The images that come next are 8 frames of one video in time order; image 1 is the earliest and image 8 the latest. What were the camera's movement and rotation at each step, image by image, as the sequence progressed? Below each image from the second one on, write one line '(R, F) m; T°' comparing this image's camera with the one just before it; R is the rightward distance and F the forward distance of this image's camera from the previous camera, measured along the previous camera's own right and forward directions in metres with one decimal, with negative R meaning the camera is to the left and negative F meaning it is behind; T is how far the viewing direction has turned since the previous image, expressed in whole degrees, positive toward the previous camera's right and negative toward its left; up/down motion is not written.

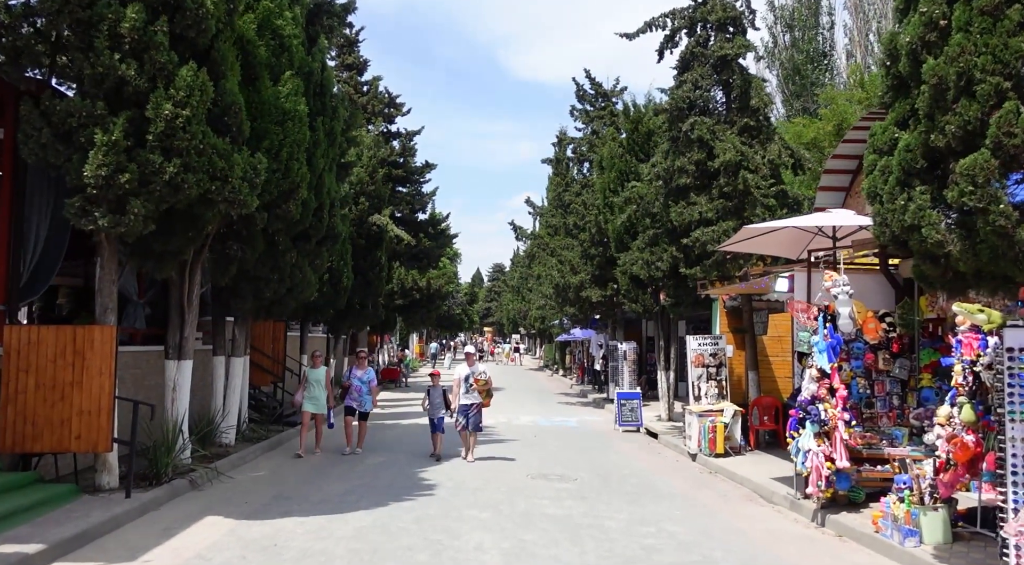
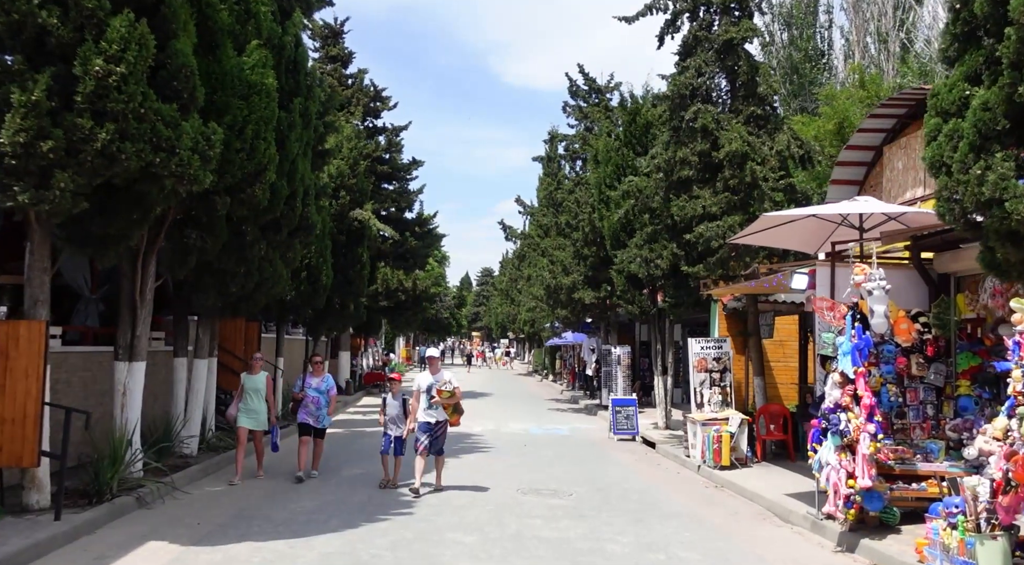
(0.0, +1.1) m; +1°
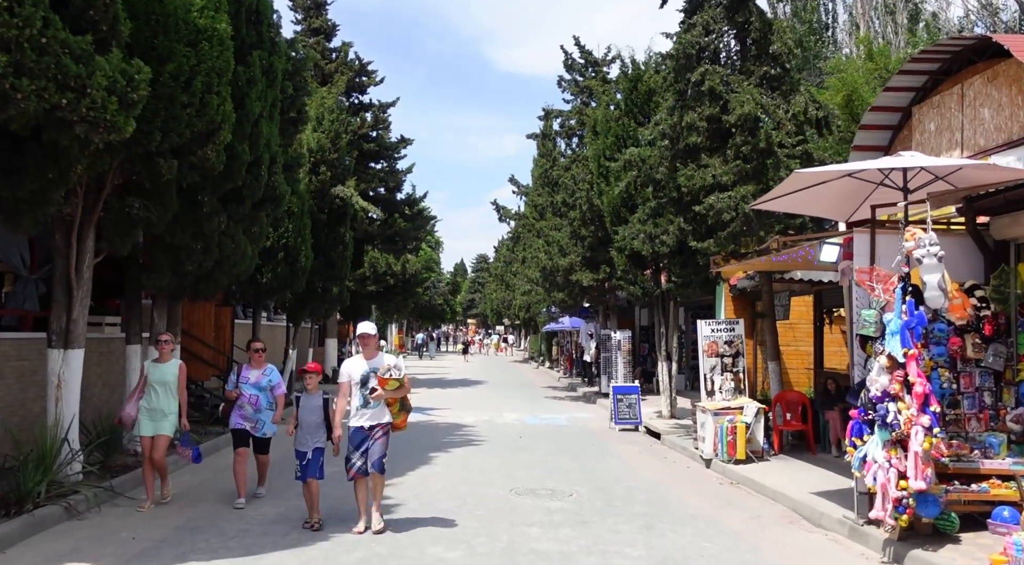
(+0.1, +1.2) m; 0°
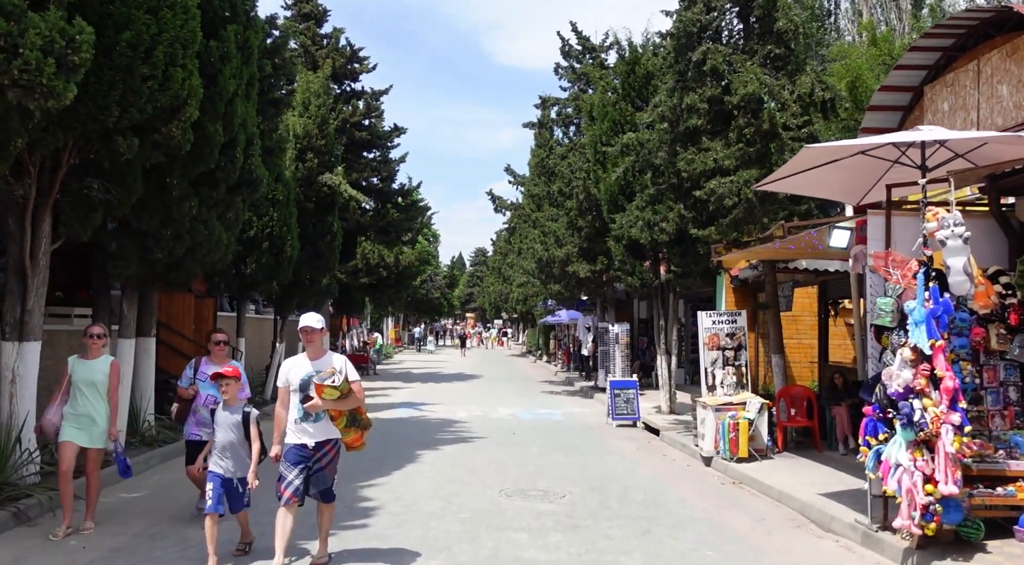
(+0.1, +0.6) m; 0°
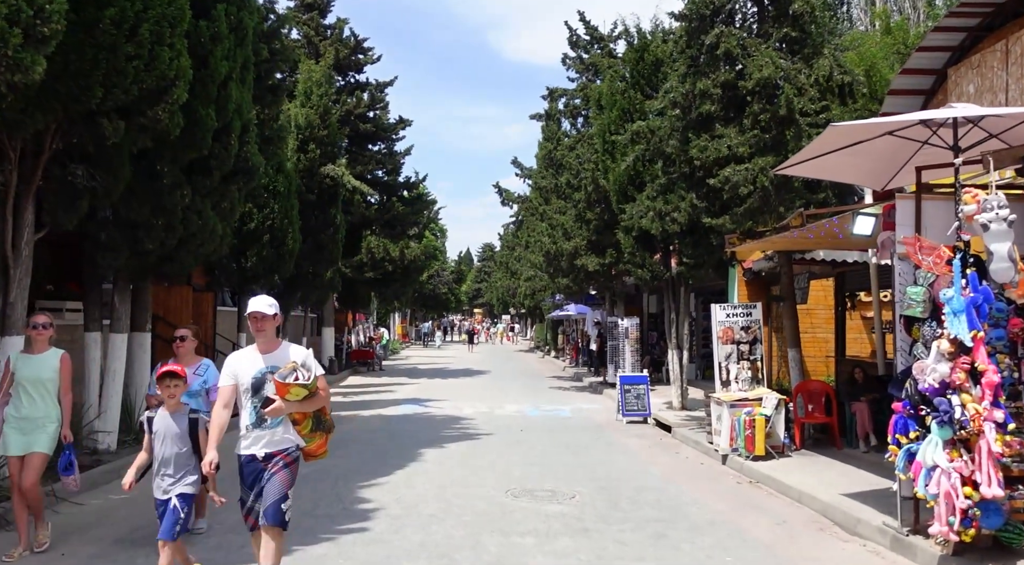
(0.0, +0.4) m; -1°
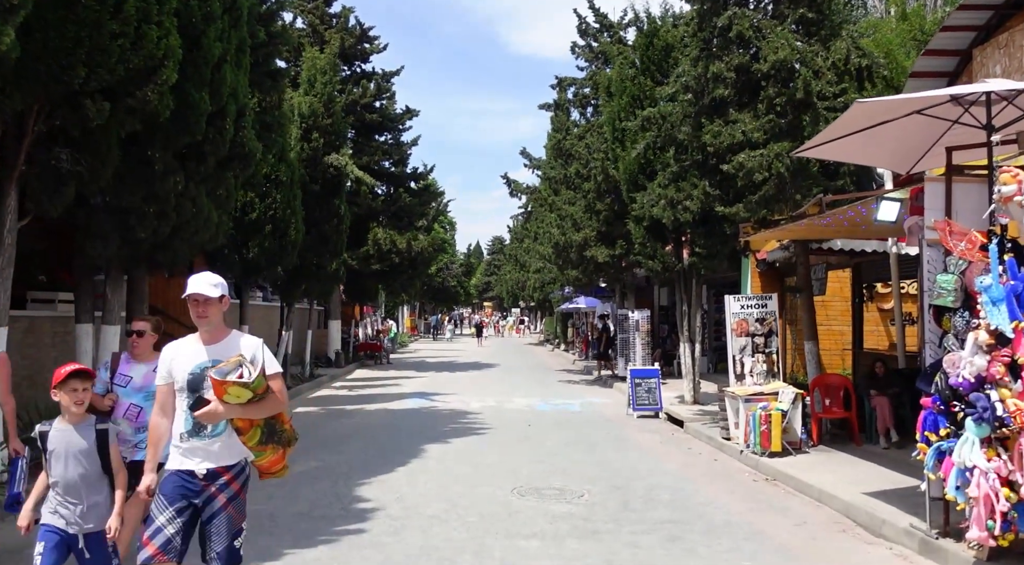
(+0.1, +0.4) m; -1°
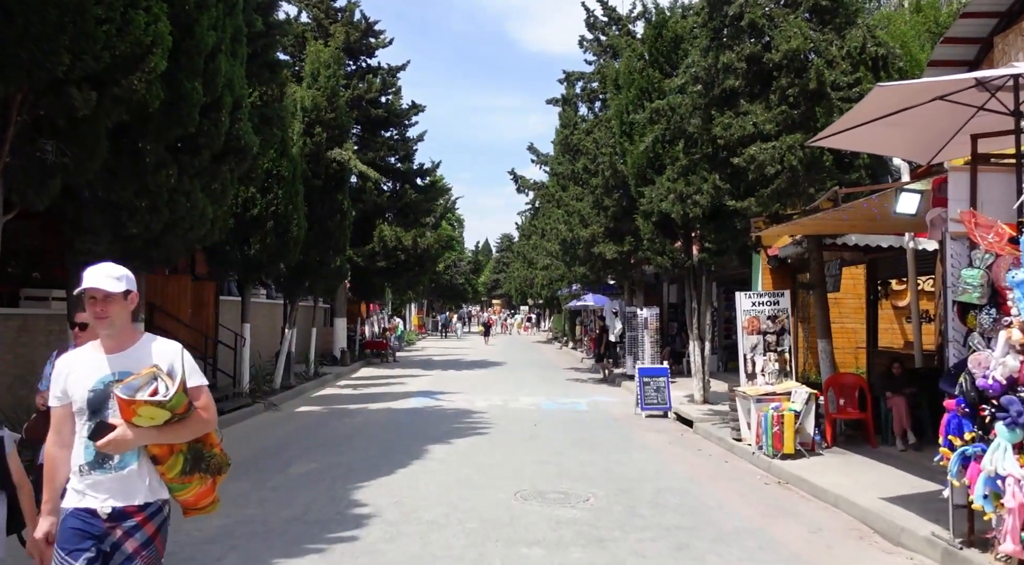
(+0.1, +0.3) m; -1°
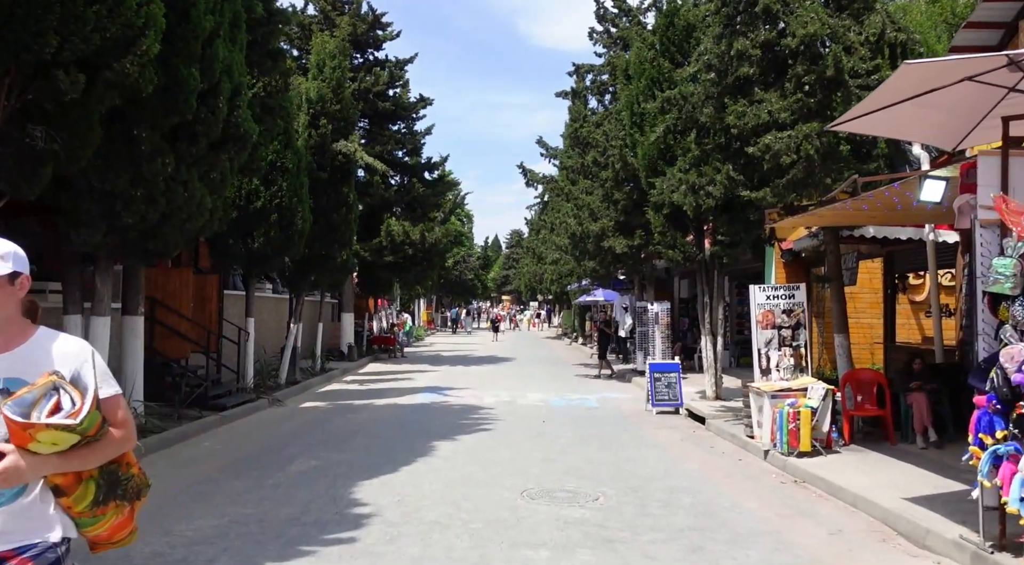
(0.0, +0.3) m; -1°
